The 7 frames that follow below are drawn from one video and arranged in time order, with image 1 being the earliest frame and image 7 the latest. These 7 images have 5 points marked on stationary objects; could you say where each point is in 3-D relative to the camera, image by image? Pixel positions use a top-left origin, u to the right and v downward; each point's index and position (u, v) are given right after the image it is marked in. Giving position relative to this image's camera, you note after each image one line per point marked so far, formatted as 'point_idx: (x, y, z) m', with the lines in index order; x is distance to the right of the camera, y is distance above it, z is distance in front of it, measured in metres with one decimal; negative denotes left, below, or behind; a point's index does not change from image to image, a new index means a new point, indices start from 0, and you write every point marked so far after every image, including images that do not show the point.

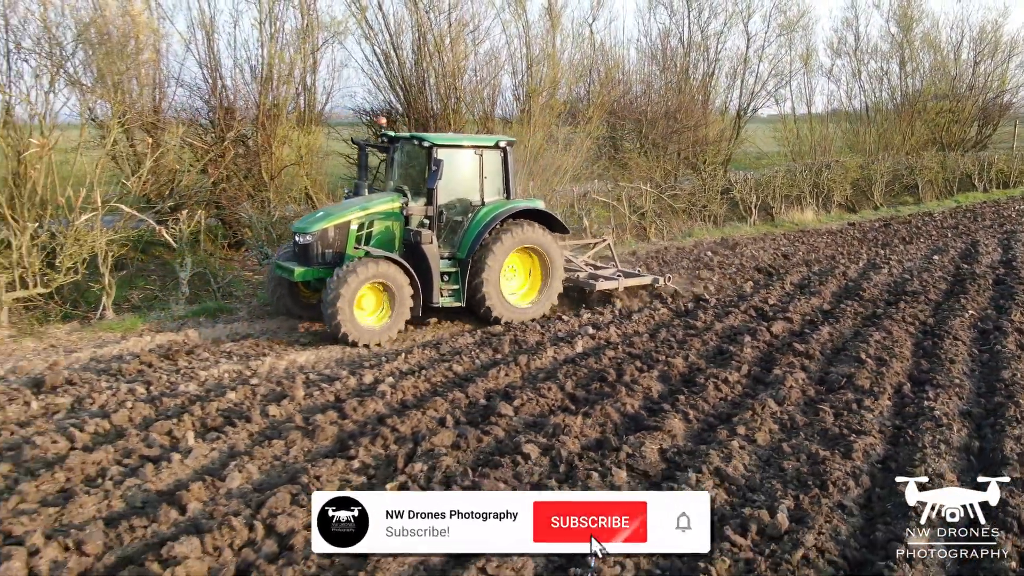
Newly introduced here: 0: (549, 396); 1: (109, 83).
0: (+0.2, -0.5, +4.6) m
1: (-3.5, +1.7, +7.7) m
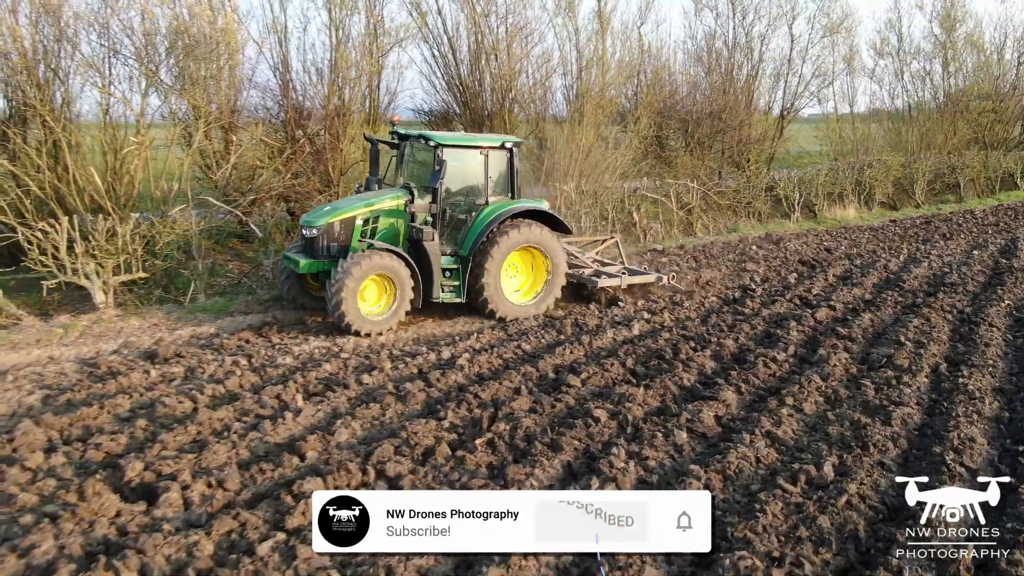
0: (+0.6, -0.5, +5.1) m
1: (-3.0, +1.8, +8.3) m
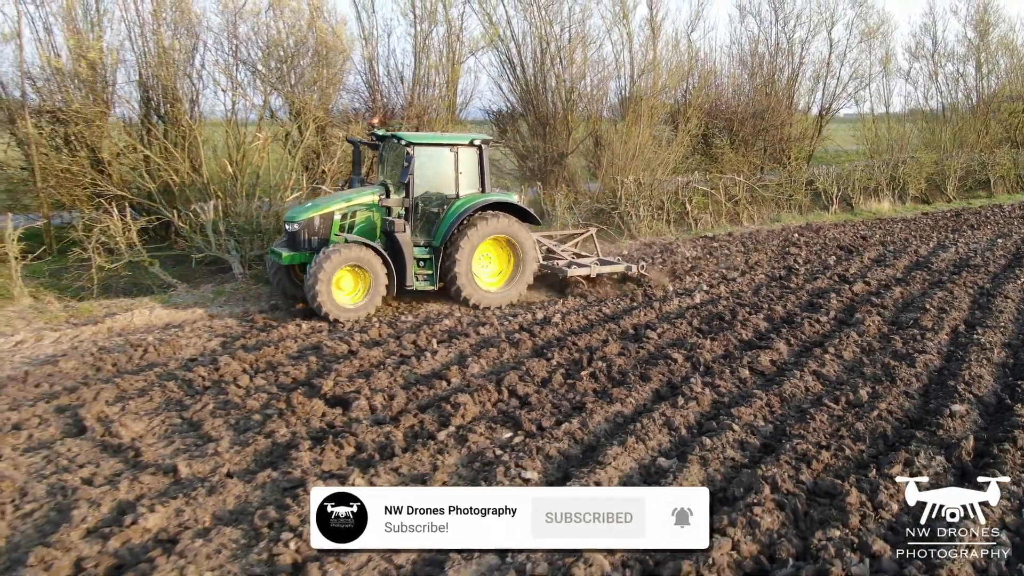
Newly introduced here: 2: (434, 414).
0: (+1.1, -0.3, +6.1) m
1: (-2.3, +2.0, +9.4) m
2: (-0.4, -0.6, +4.4) m
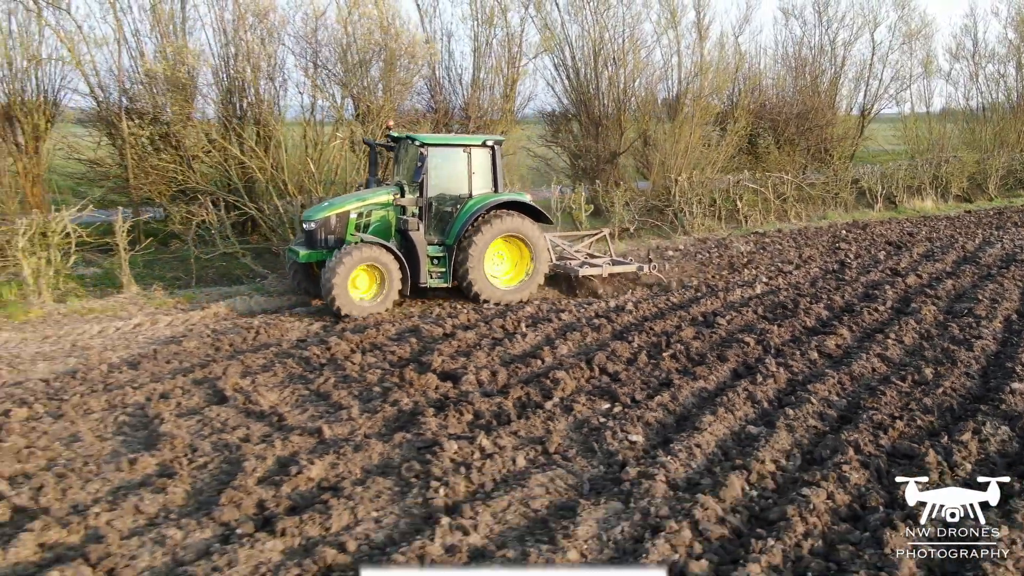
0: (+1.7, -0.2, +6.5) m
1: (-1.6, +2.1, +9.9) m
2: (+0.1, -0.5, +4.9) m
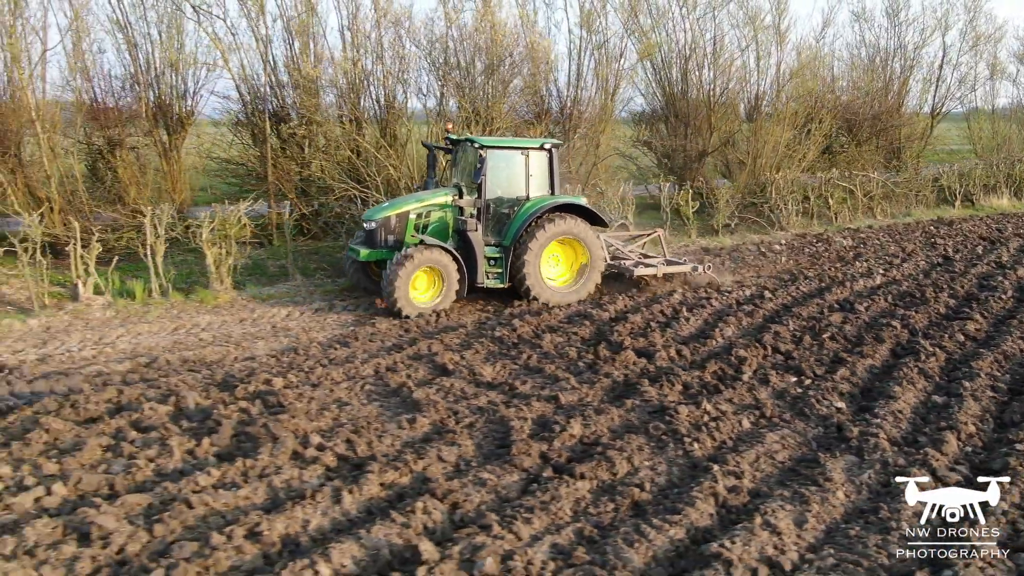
0: (+2.8, -0.1, +7.0) m
1: (-0.4, +2.2, +10.5) m
2: (+1.2, -0.4, +5.4) m
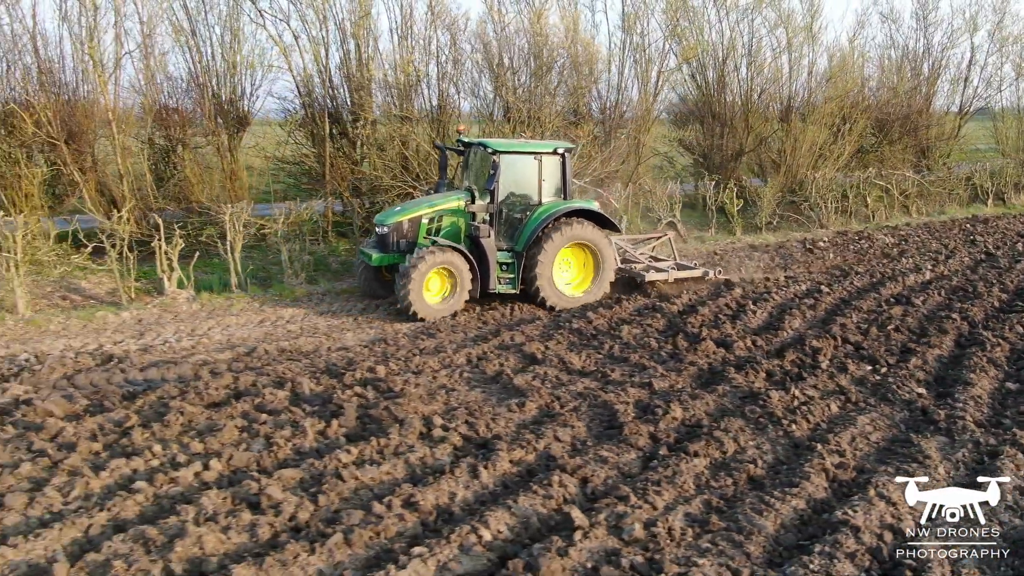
0: (+3.3, -0.1, +7.3) m
1: (+0.1, +2.3, +10.8) m
2: (+1.8, -0.4, +5.7) m
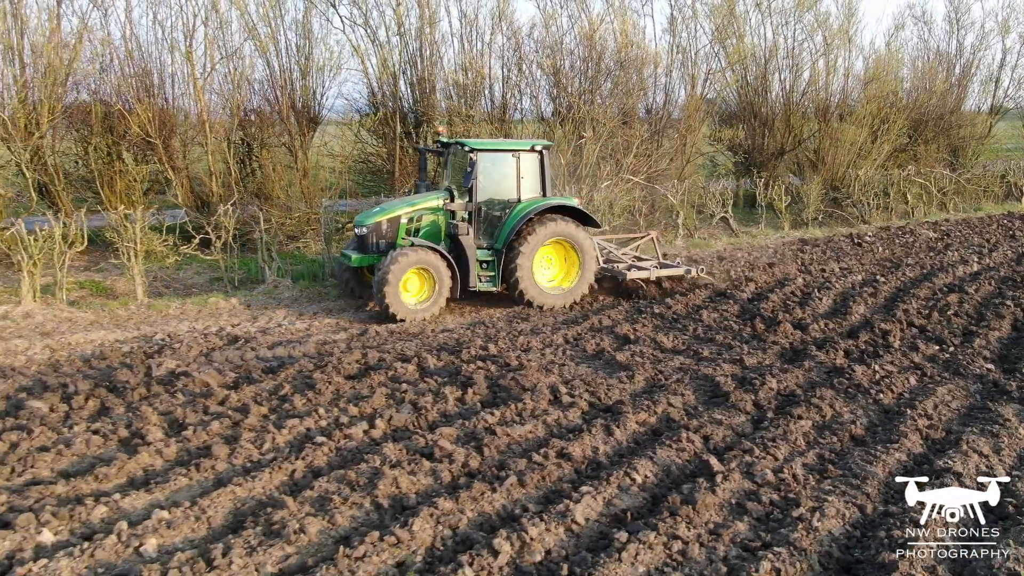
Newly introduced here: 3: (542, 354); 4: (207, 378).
0: (+4.0, 0.0, +7.8) m
1: (+0.8, +2.4, +11.3) m
2: (+2.4, -0.3, +6.2) m
3: (+0.2, -0.4, +5.8) m
4: (-1.7, -0.5, +5.2) m
